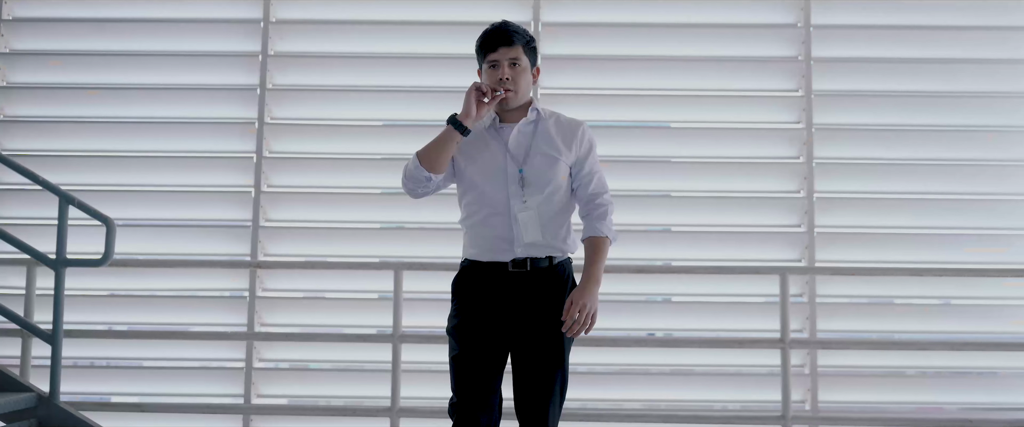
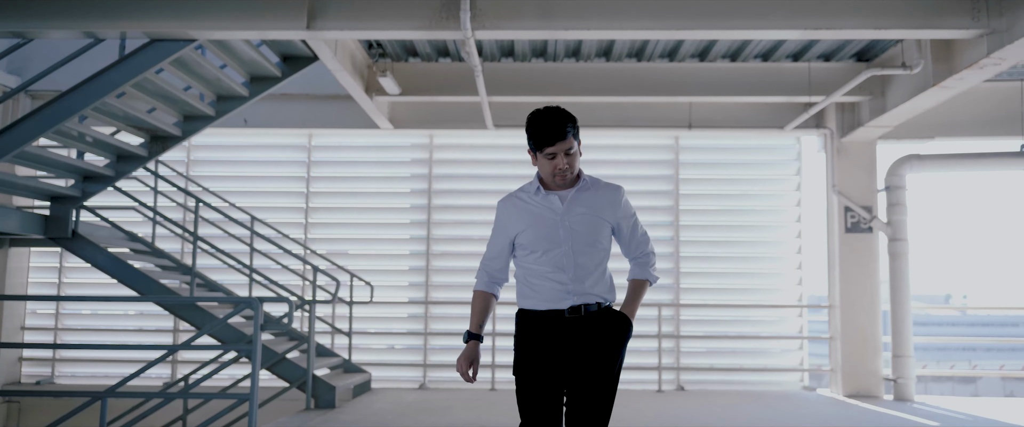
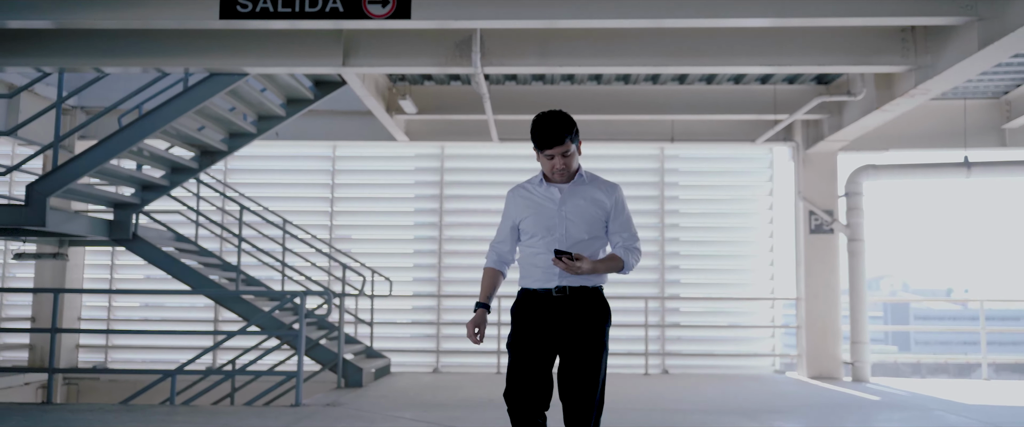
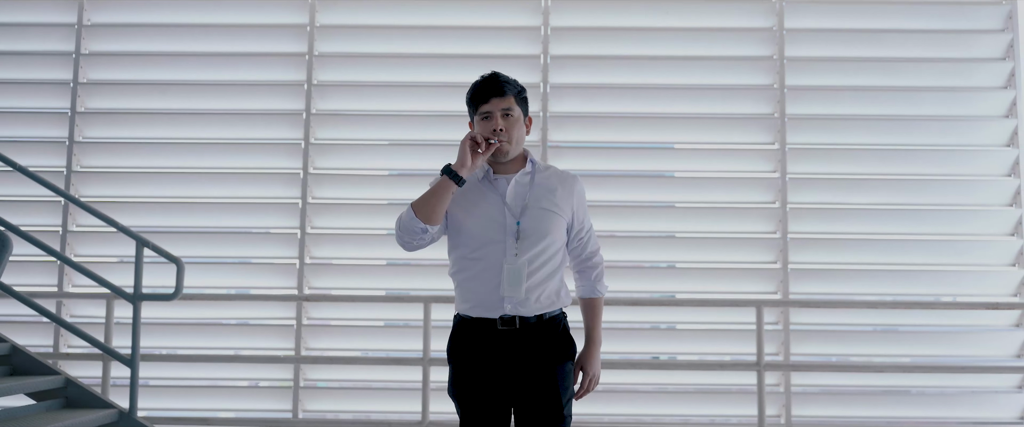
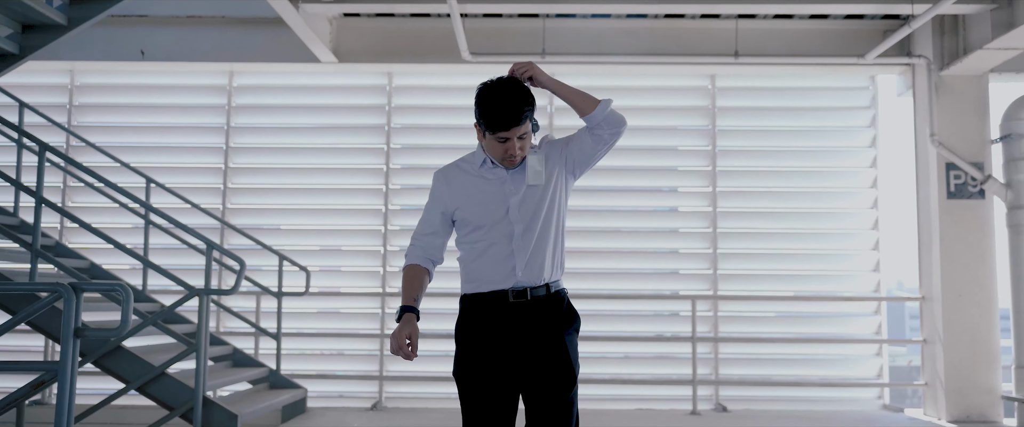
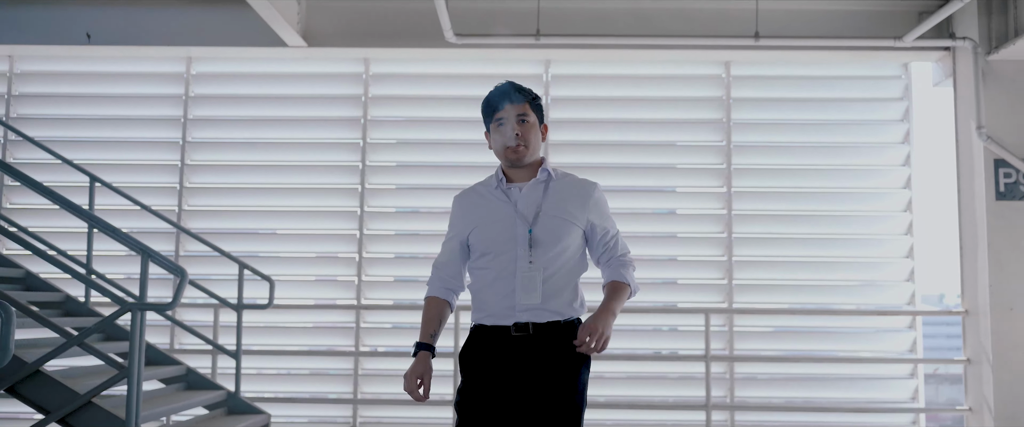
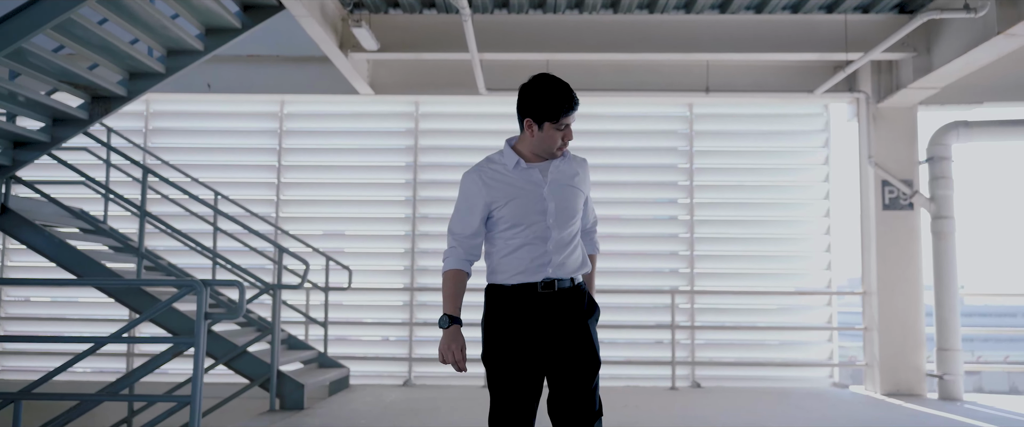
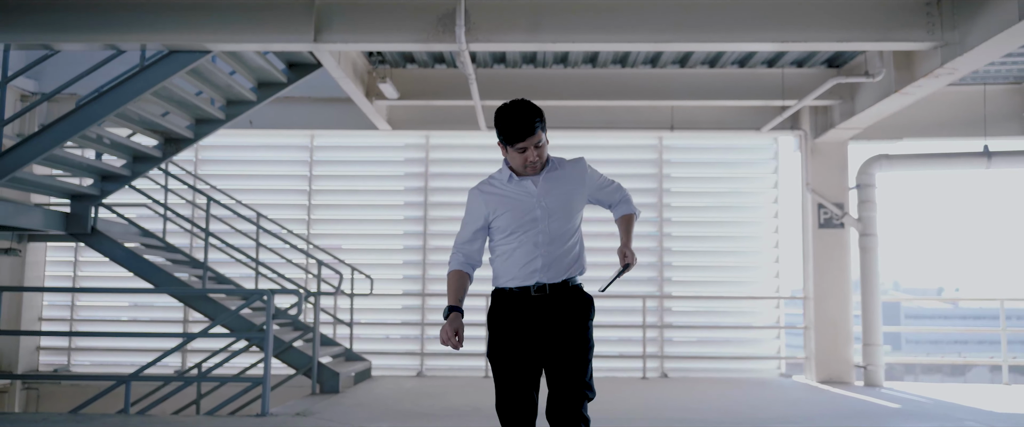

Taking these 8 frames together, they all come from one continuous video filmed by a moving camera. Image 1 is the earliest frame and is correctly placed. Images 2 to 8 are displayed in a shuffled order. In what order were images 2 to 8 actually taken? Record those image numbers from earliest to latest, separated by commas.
4, 6, 5, 7, 2, 8, 3
